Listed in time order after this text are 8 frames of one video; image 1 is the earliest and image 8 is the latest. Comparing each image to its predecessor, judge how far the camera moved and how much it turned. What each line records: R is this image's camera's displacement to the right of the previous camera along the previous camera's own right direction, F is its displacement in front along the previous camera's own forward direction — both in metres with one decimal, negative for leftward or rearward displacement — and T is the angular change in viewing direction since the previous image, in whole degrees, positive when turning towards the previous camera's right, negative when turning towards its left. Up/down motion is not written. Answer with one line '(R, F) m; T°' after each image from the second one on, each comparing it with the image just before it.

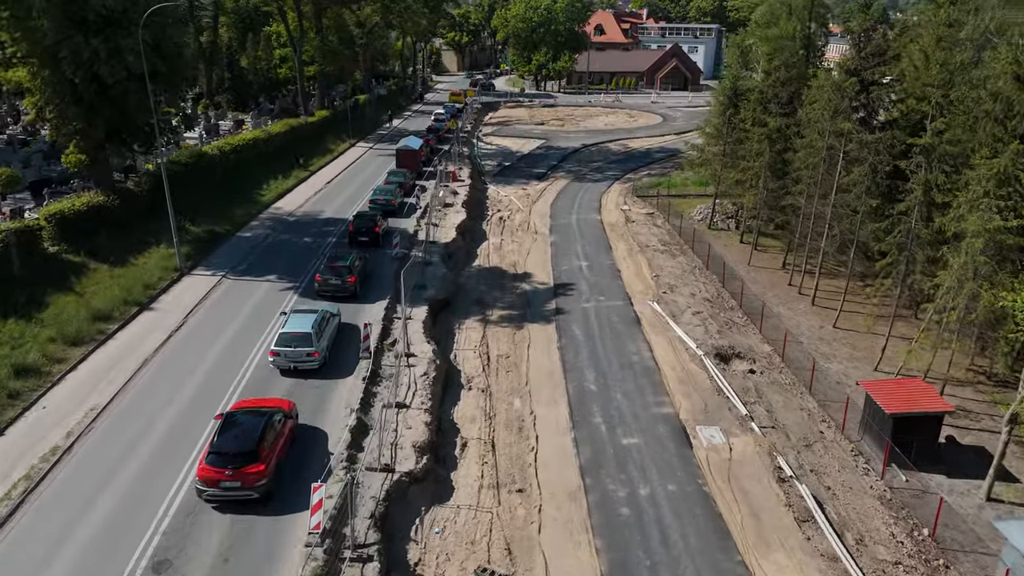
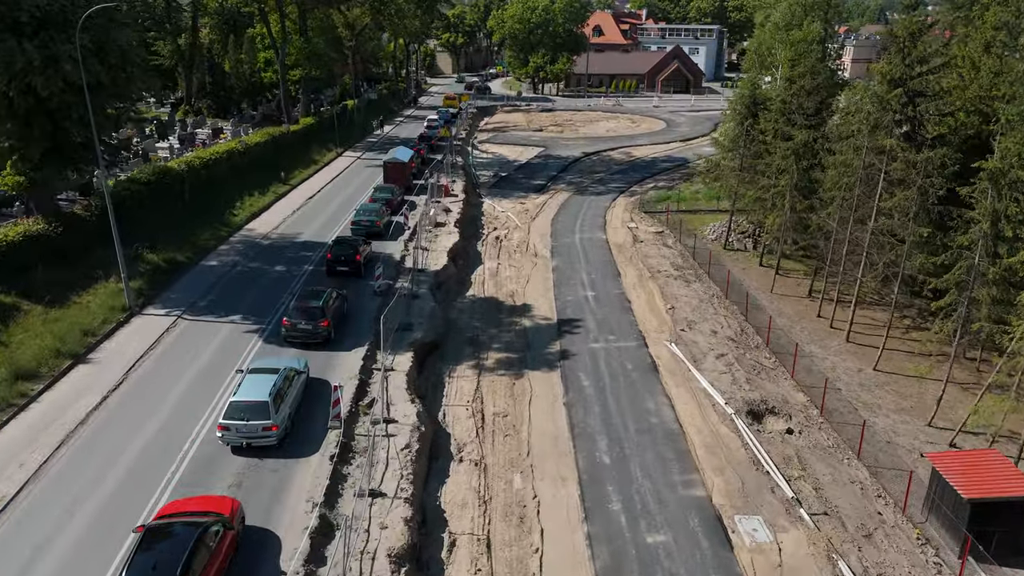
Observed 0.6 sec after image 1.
(-0.1, +3.9) m; 0°
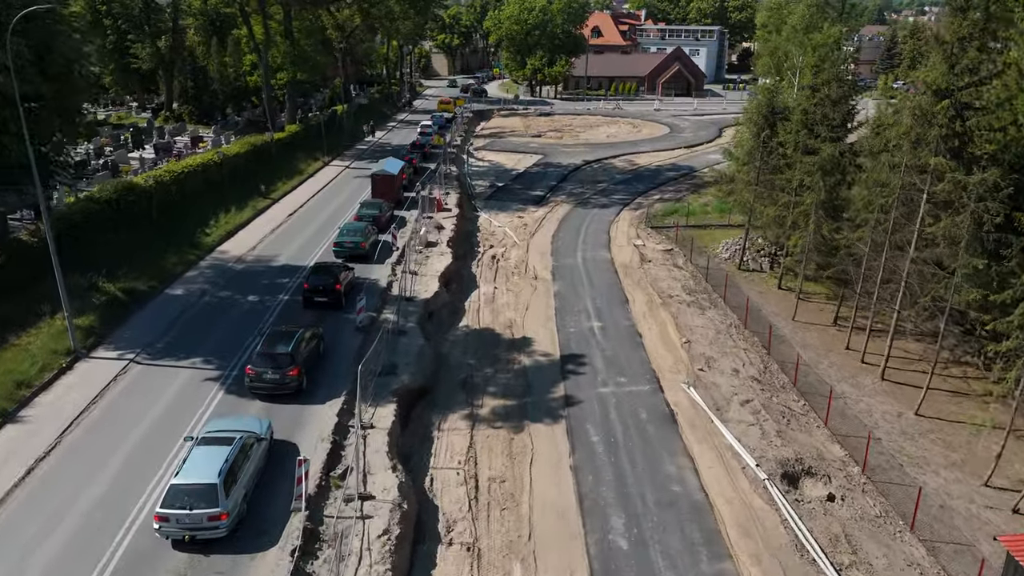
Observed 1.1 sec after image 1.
(0.0, +3.2) m; 0°
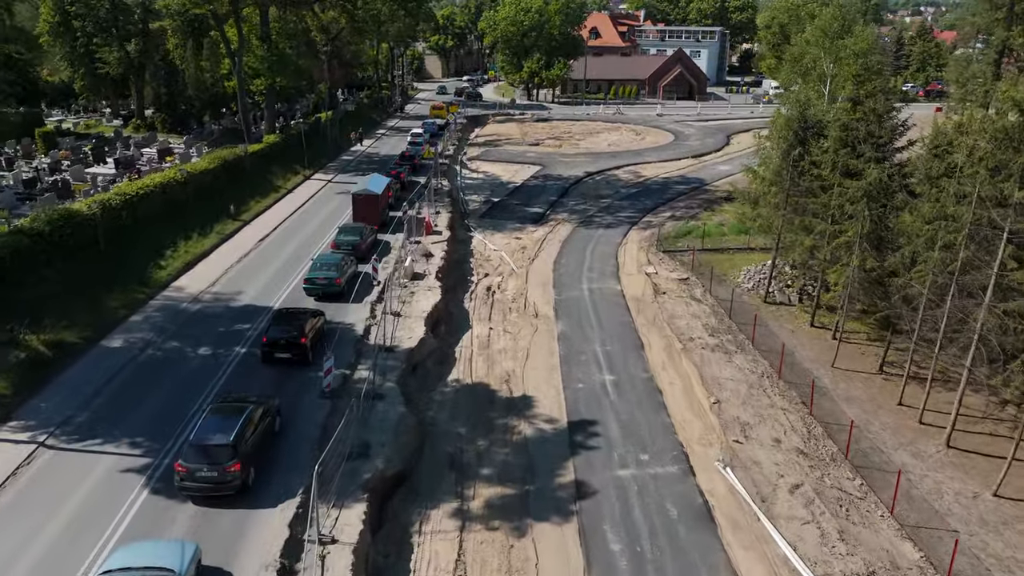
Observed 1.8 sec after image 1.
(-0.1, +4.4) m; 0°
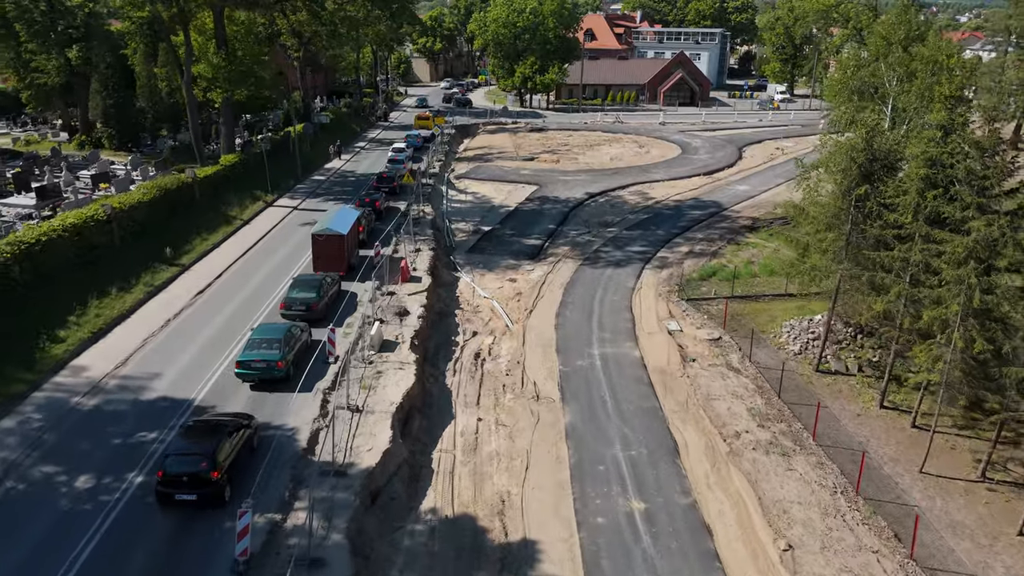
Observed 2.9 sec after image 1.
(0.0, +6.7) m; +1°
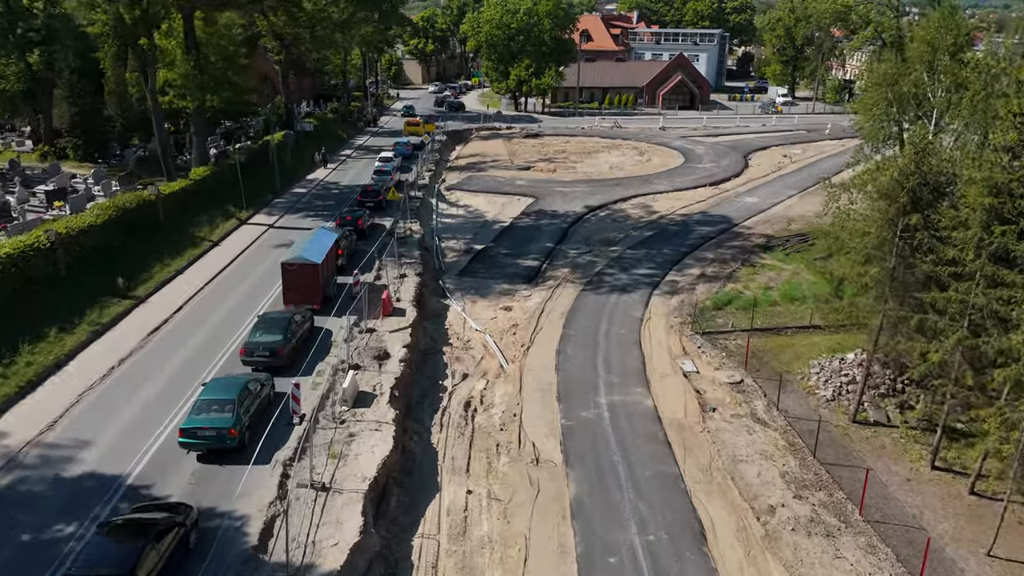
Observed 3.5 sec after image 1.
(0.0, +3.5) m; 0°
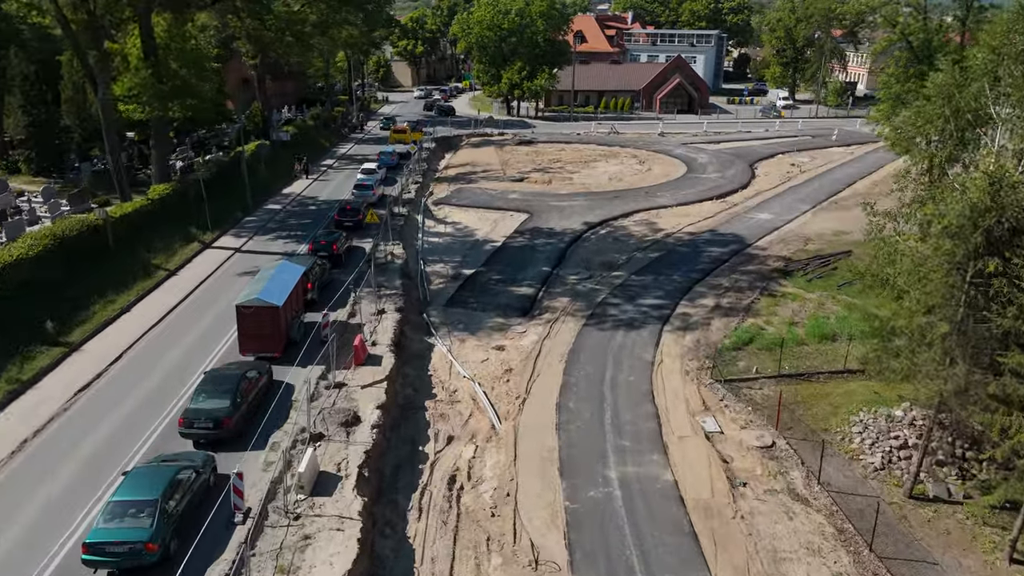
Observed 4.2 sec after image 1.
(+0.1, +4.0) m; +1°
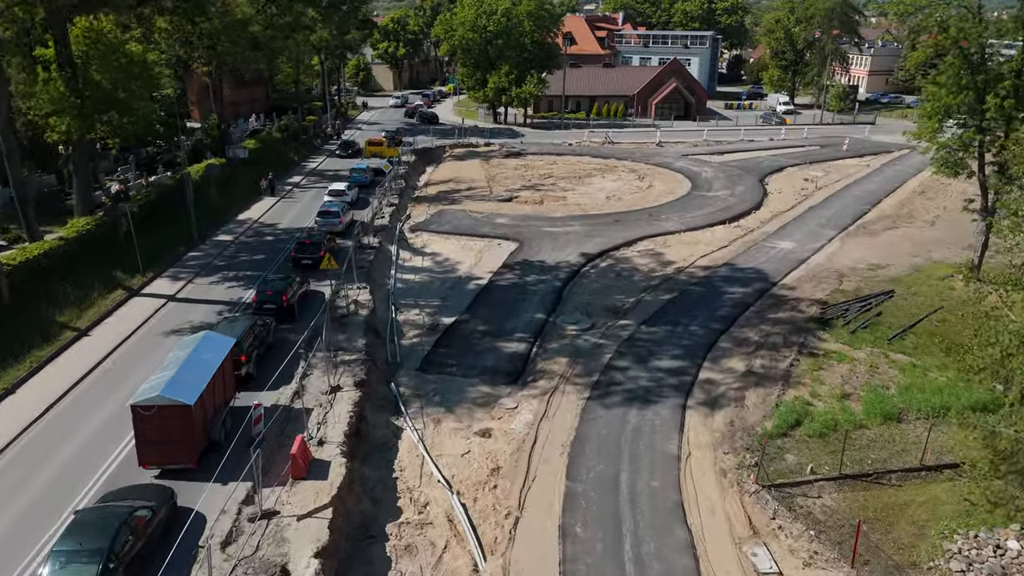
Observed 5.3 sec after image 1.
(+0.1, +6.0) m; +1°
